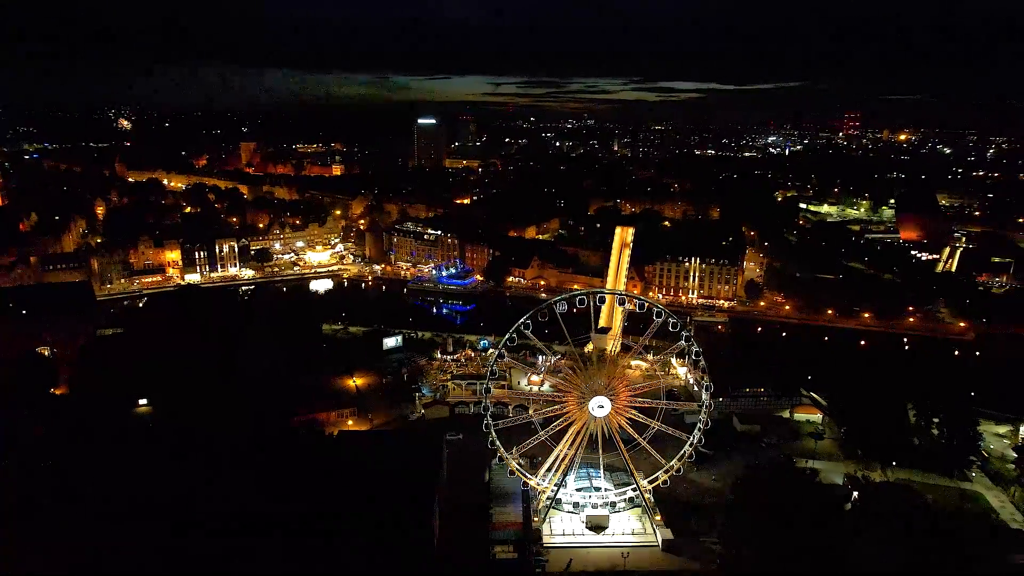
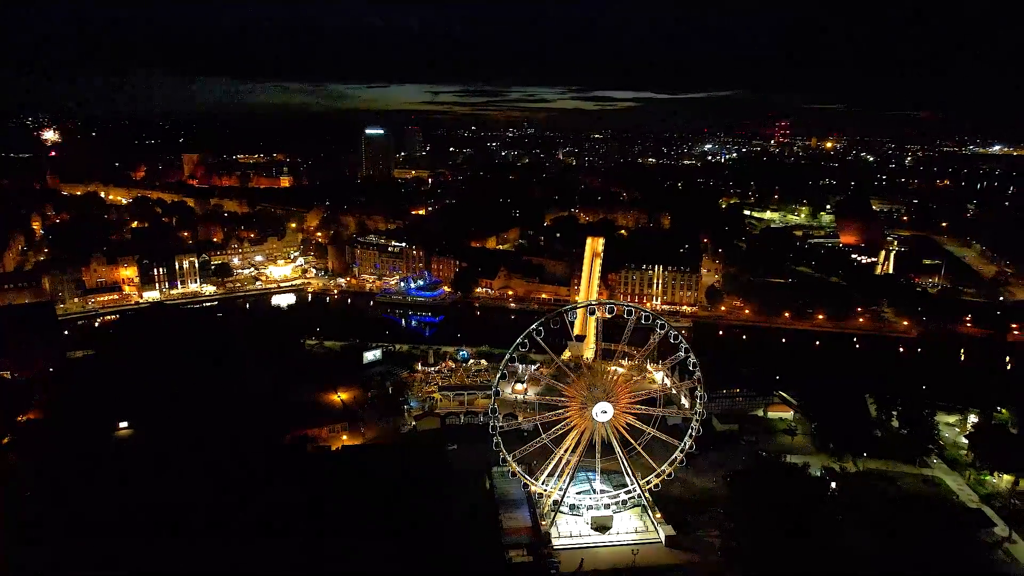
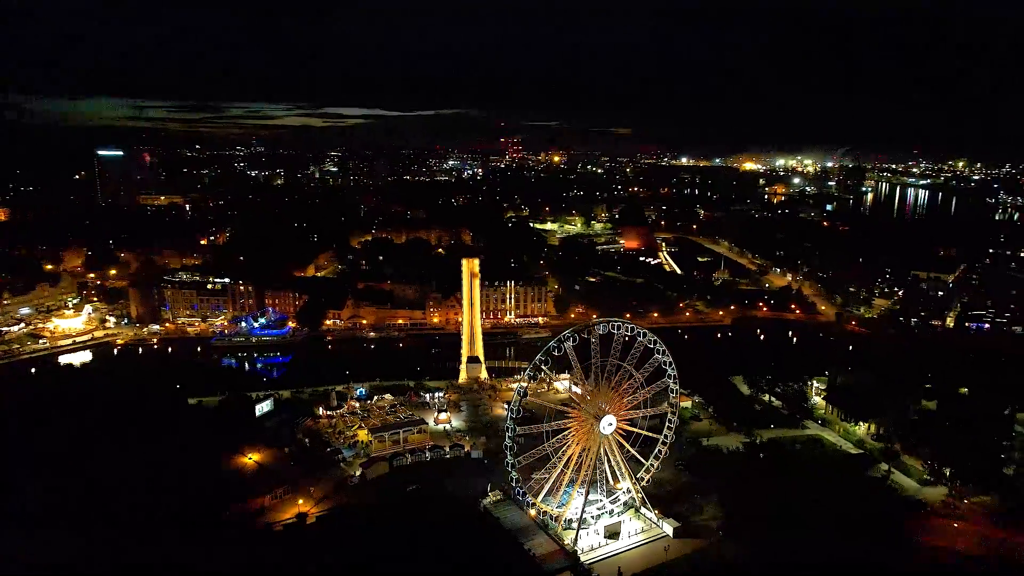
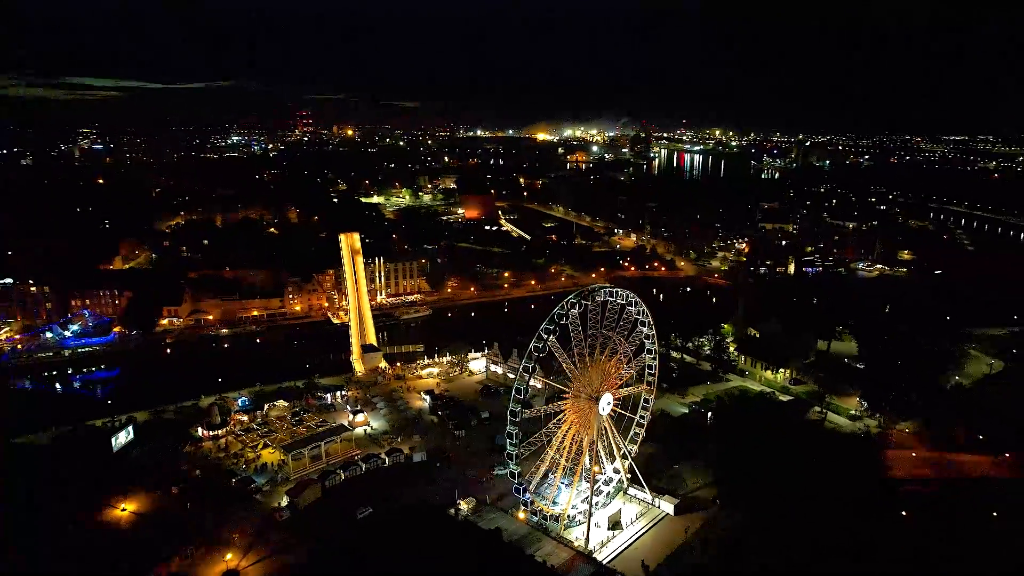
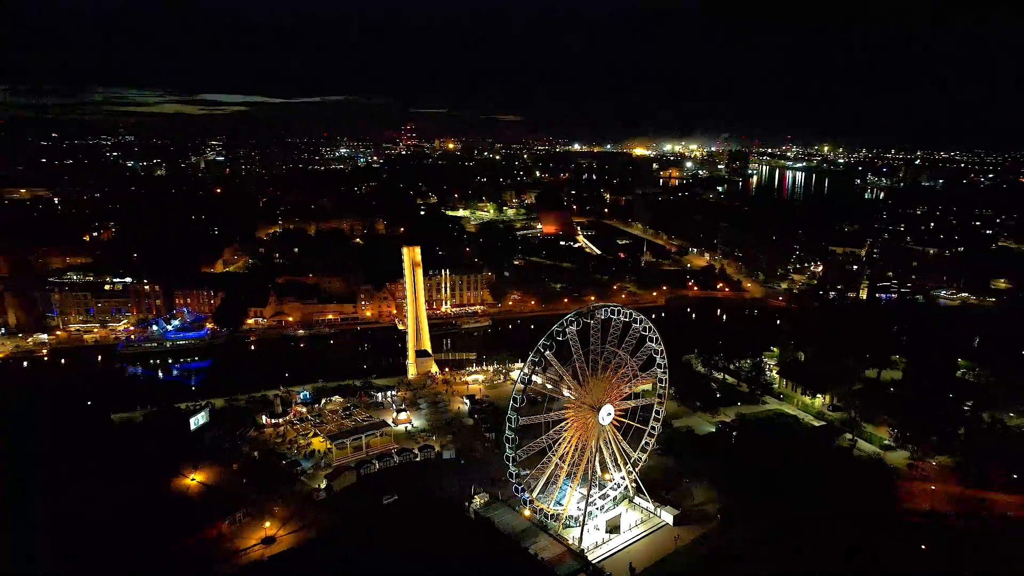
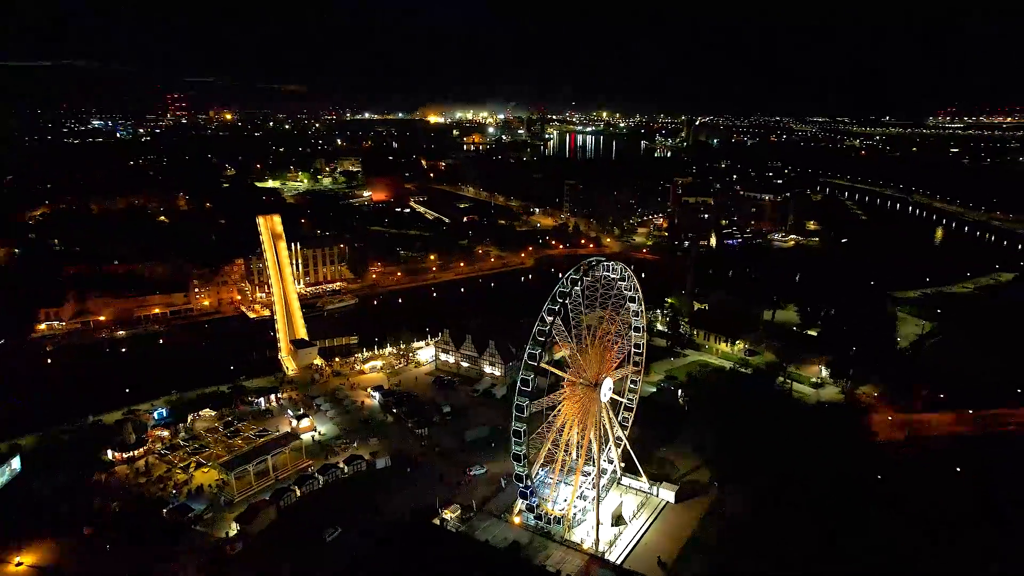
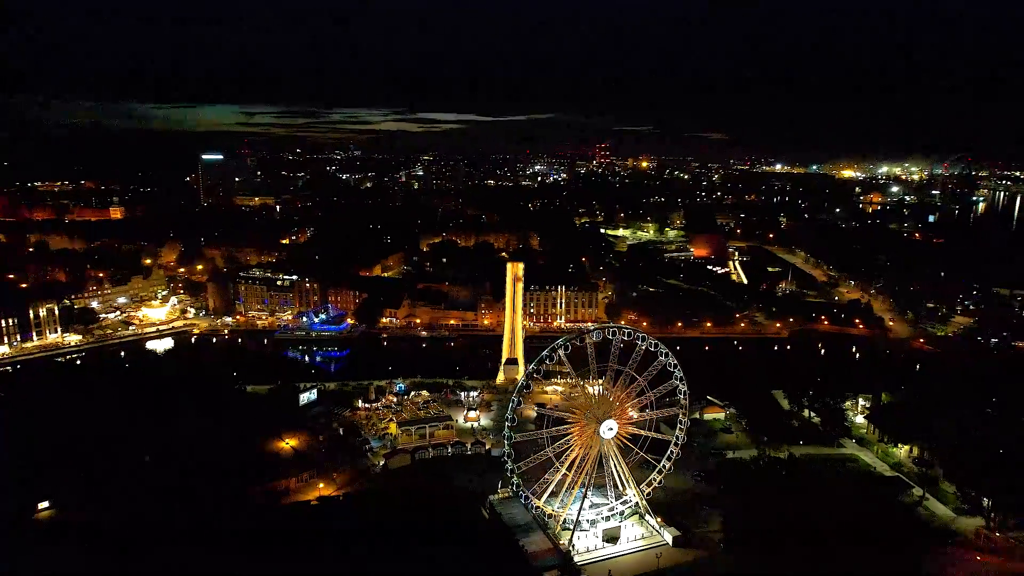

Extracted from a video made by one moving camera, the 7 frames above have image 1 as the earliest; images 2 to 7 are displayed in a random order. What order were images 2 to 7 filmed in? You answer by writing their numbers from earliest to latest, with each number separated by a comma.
2, 7, 3, 5, 4, 6
